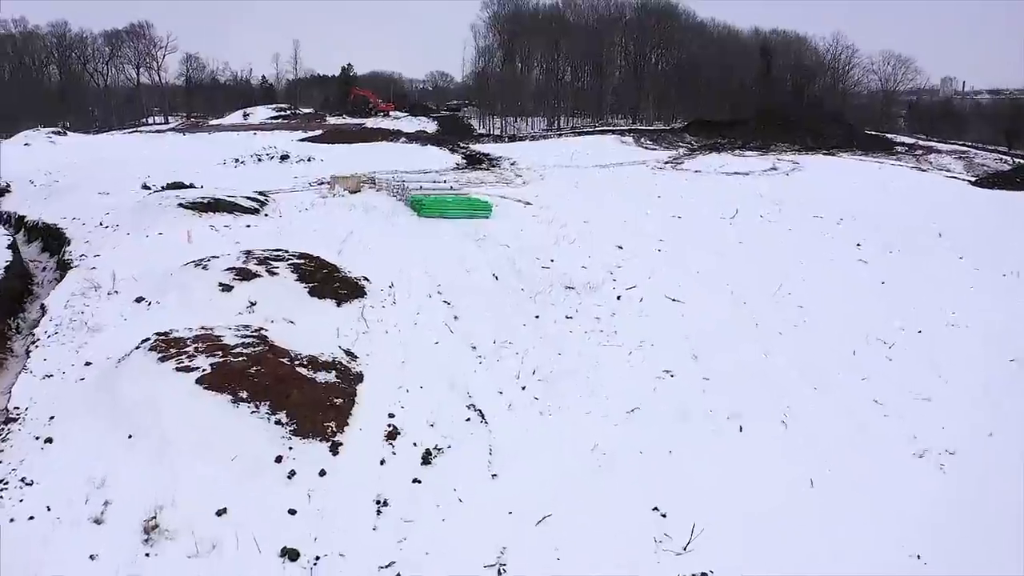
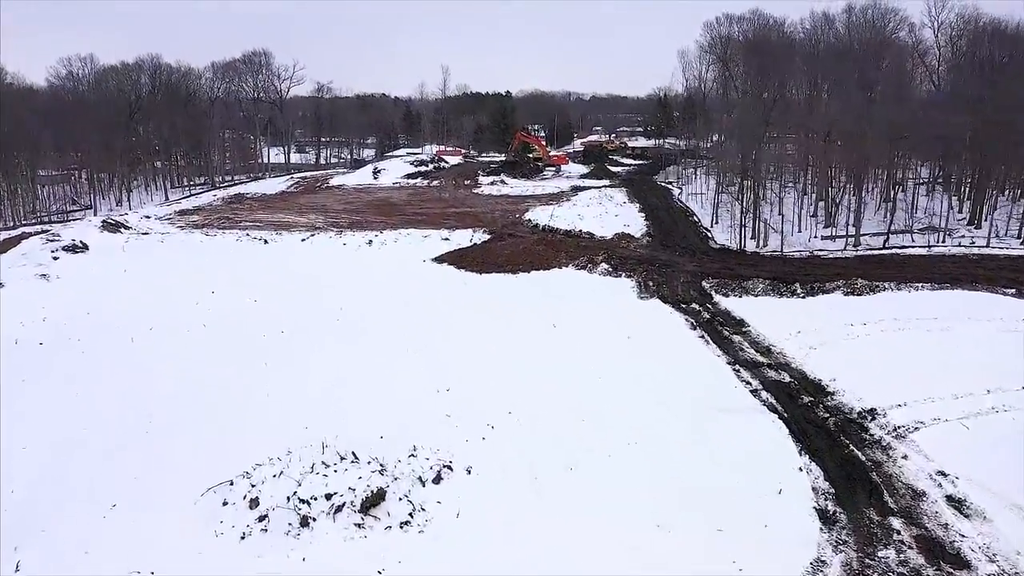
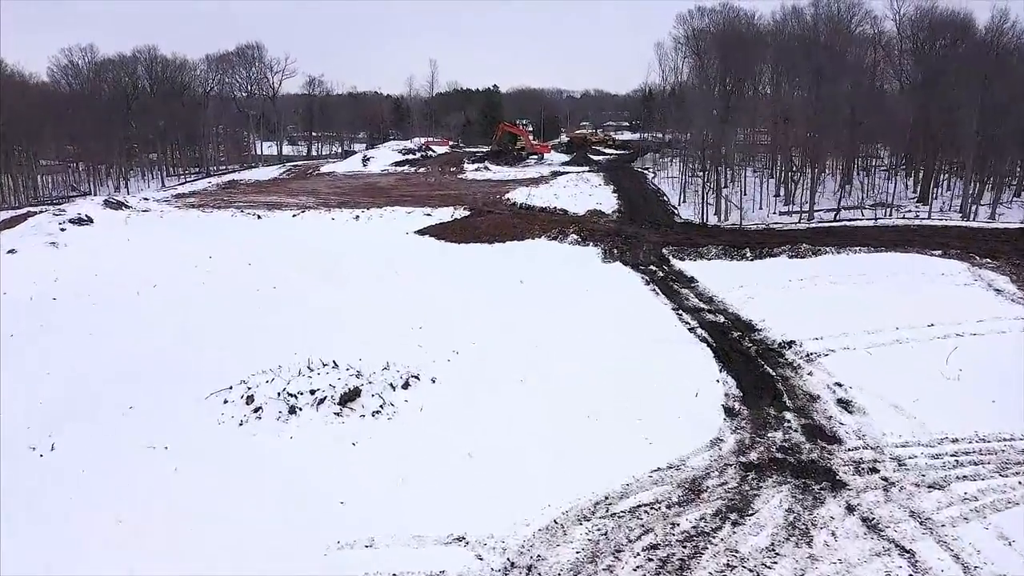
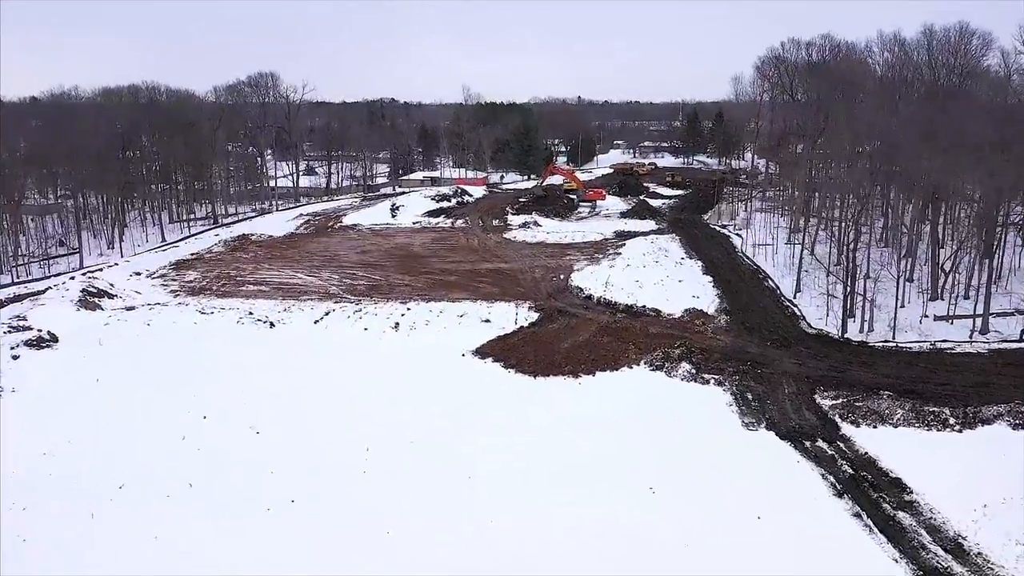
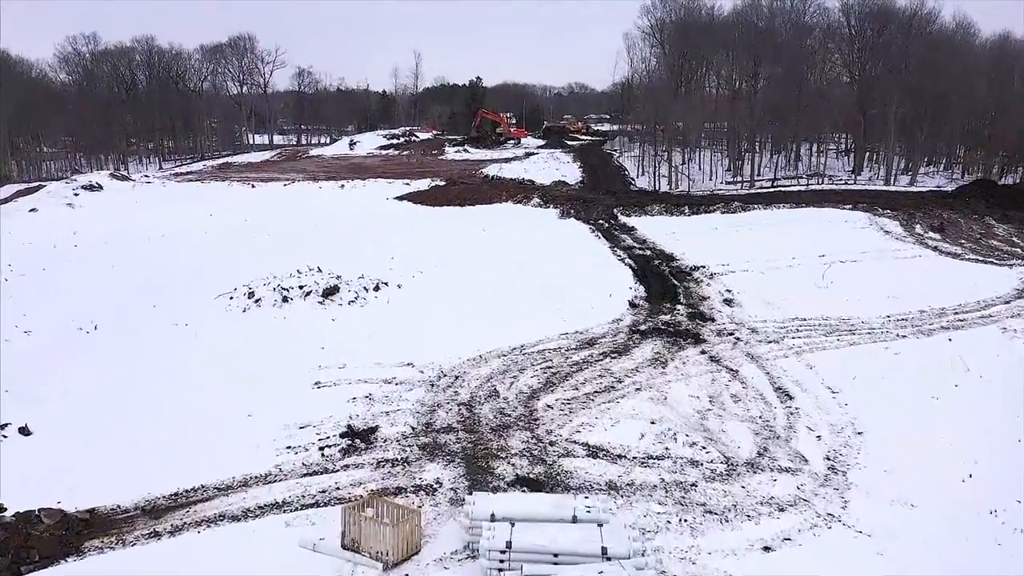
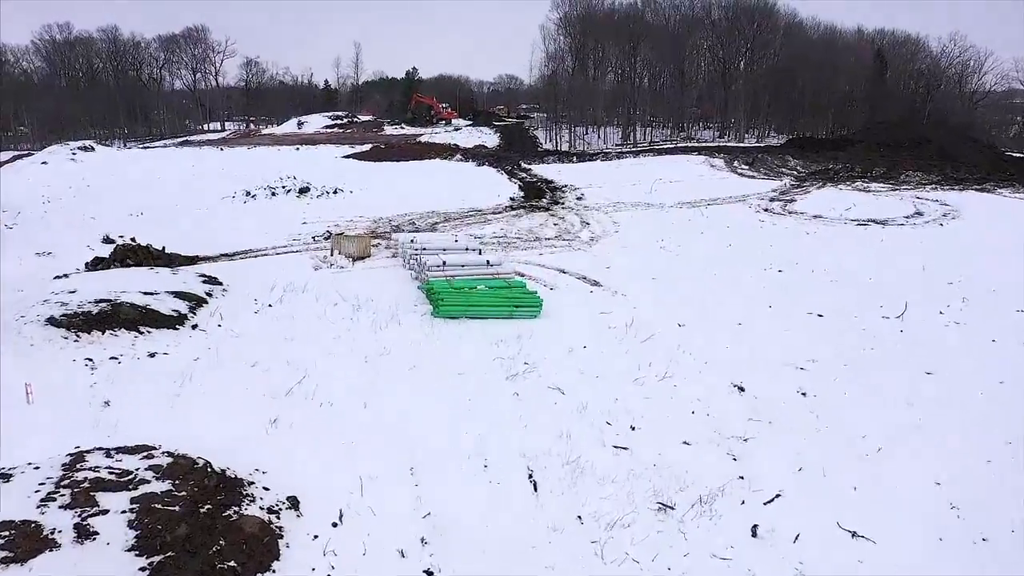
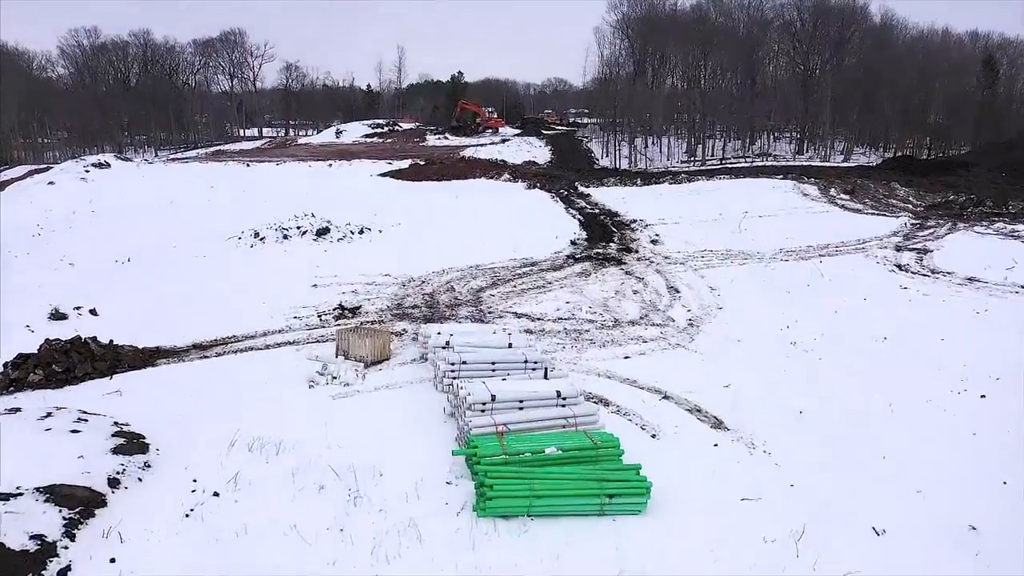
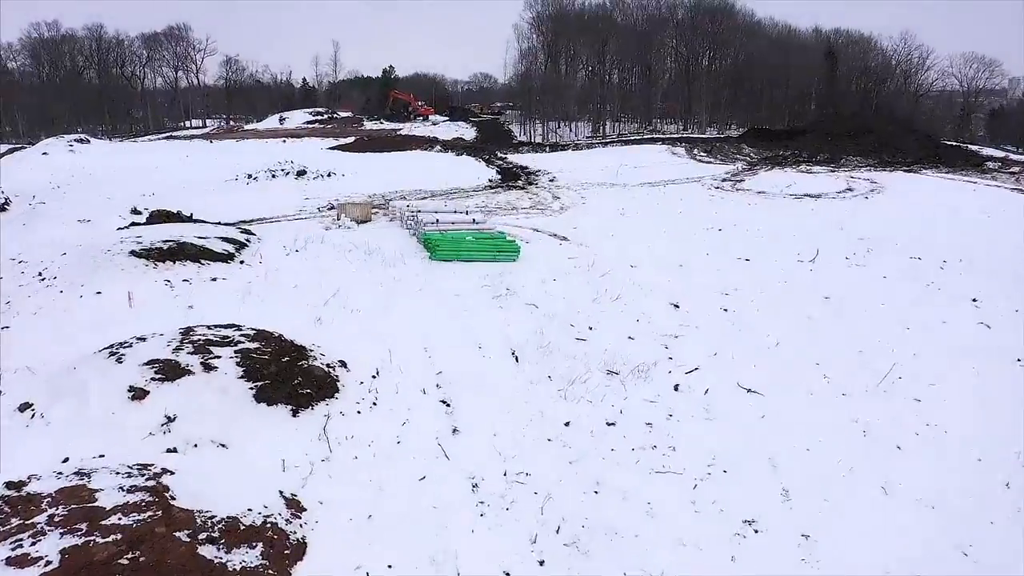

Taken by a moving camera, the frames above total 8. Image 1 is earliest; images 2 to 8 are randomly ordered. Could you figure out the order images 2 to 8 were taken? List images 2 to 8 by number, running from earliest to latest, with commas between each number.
8, 6, 7, 5, 3, 2, 4
